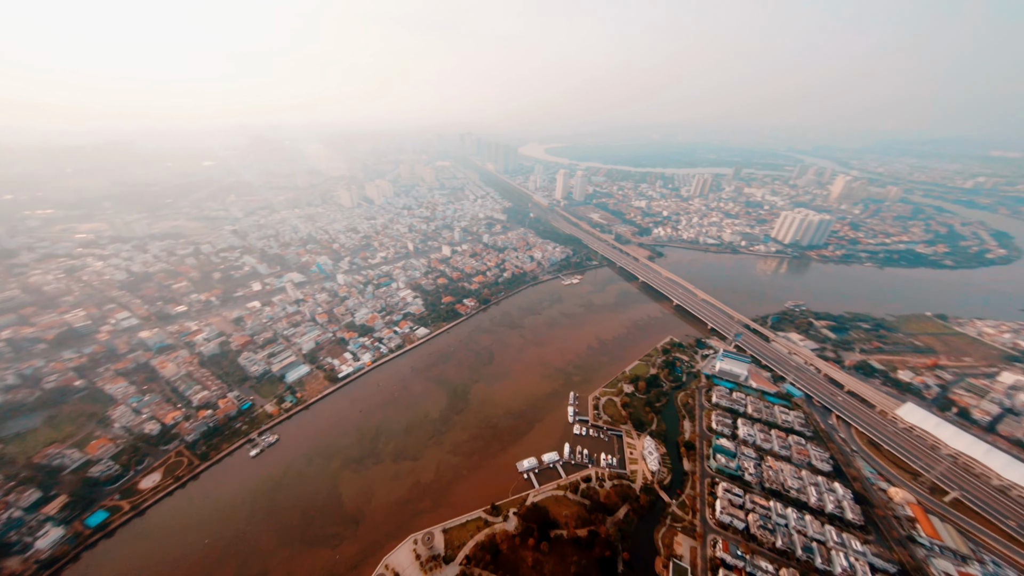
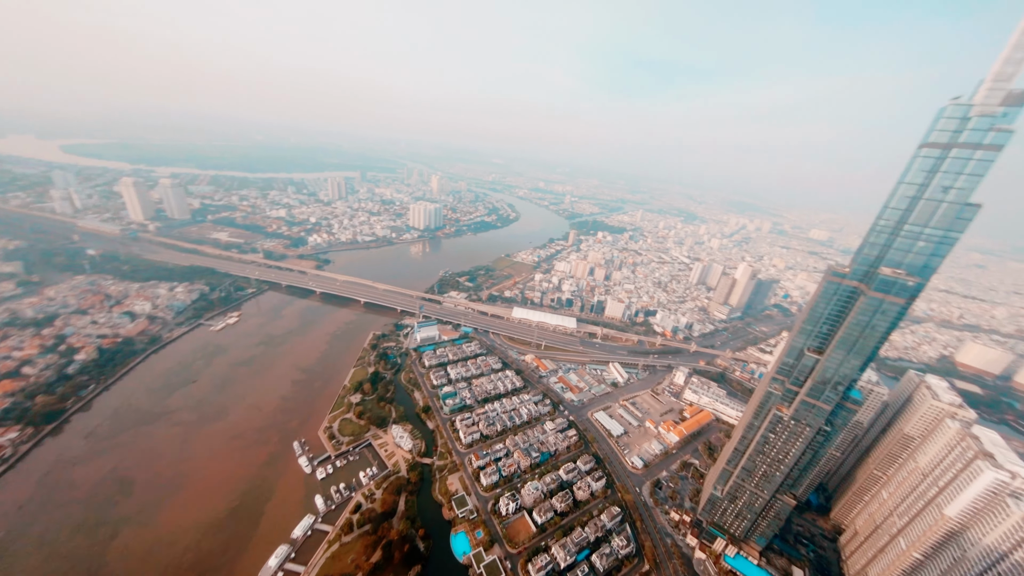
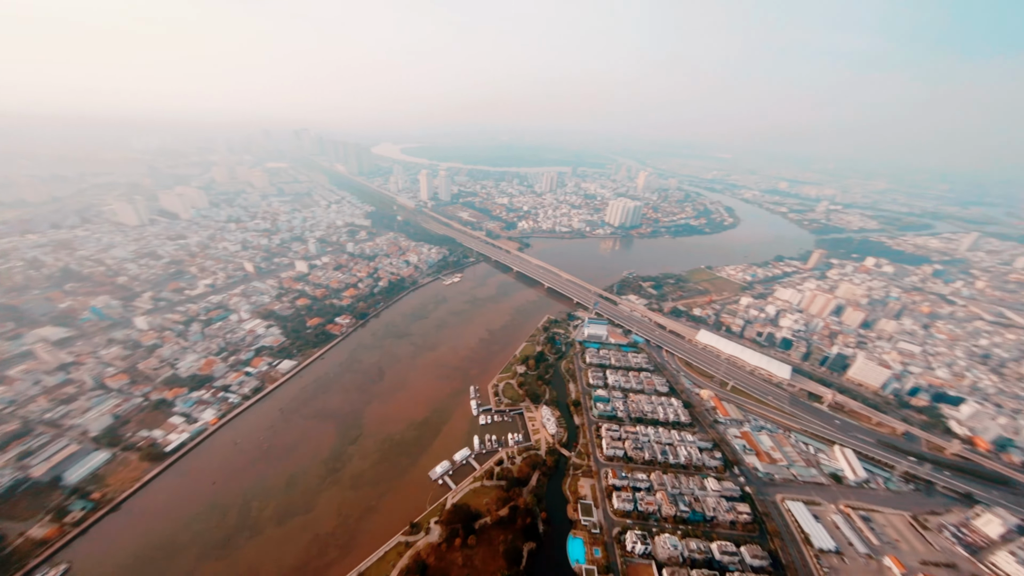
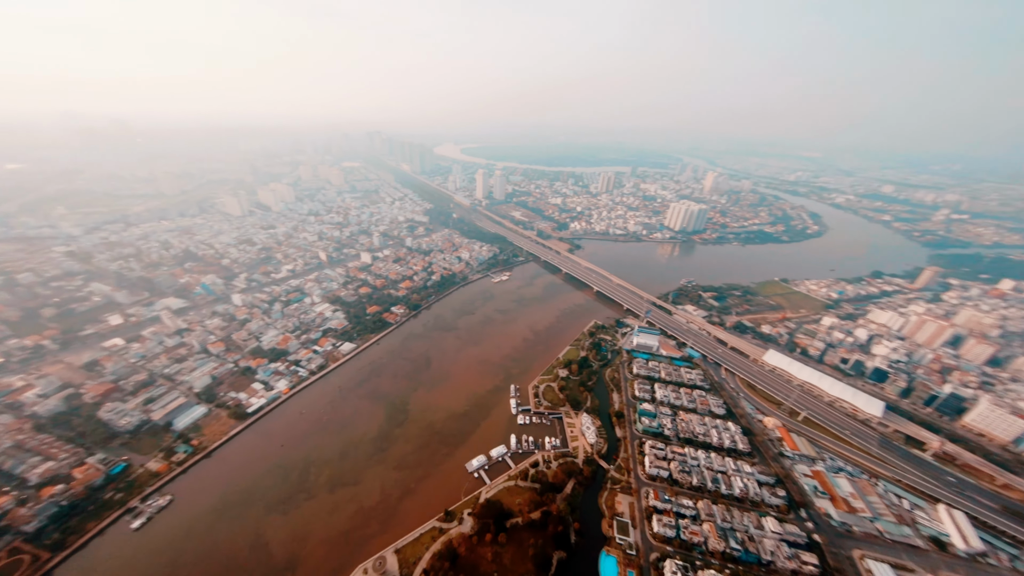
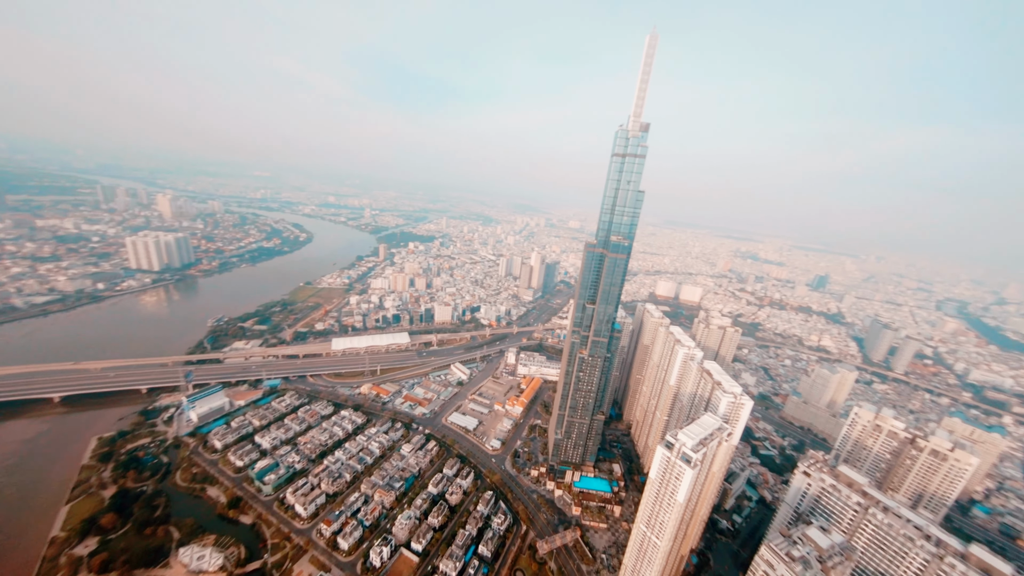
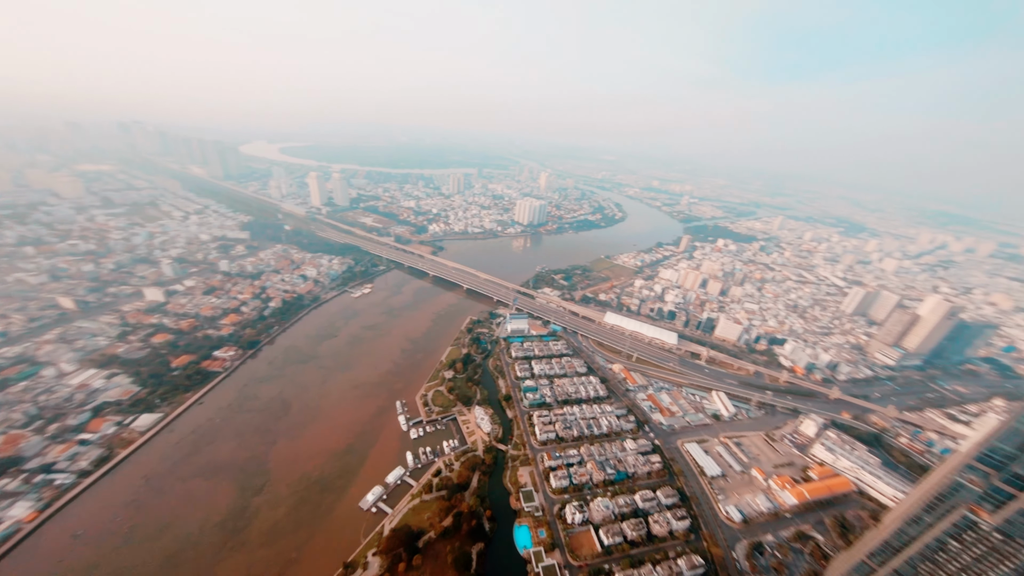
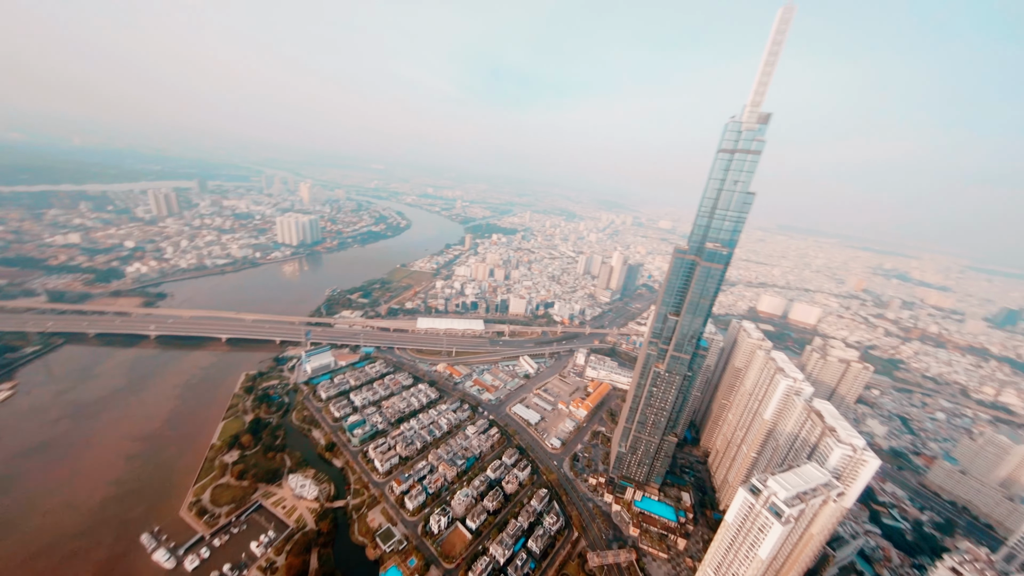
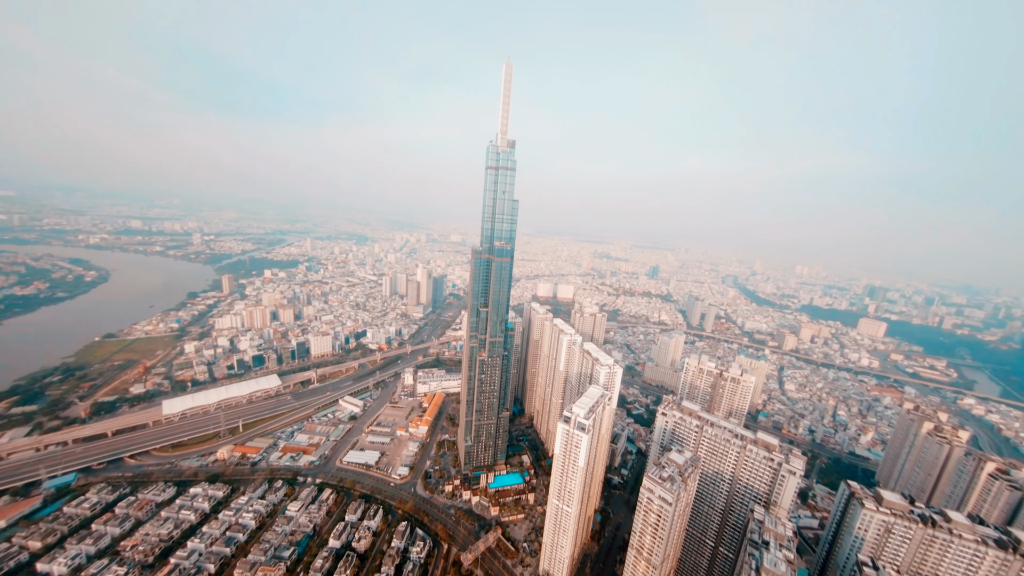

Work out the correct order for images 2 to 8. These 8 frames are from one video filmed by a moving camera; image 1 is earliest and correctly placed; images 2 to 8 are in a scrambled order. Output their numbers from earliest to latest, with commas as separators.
4, 3, 6, 2, 7, 5, 8
